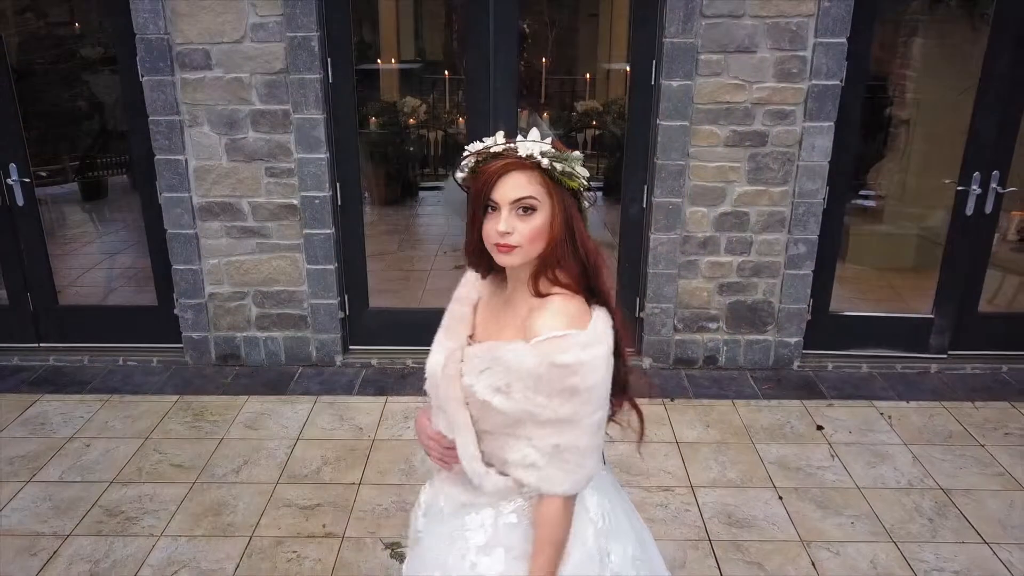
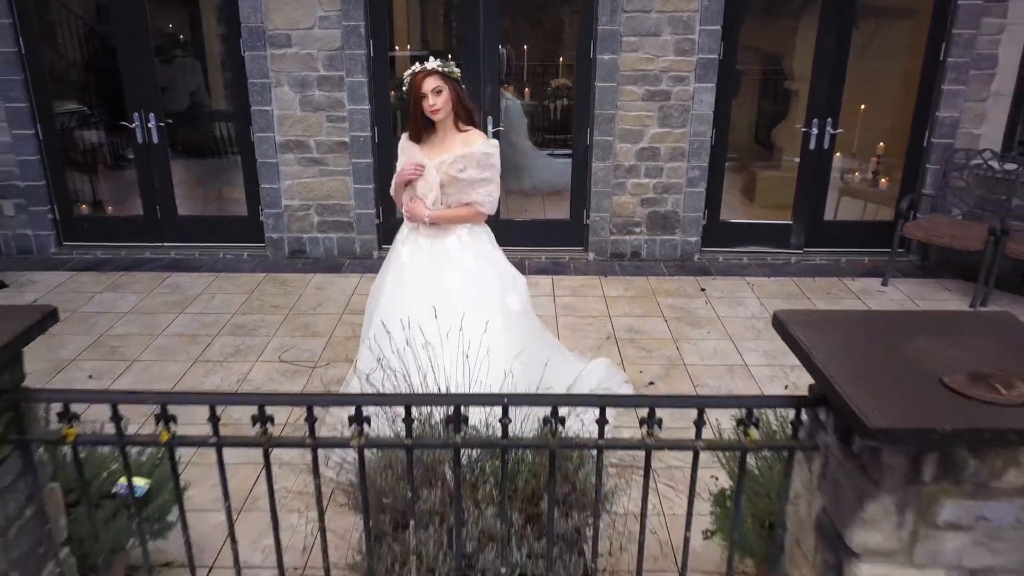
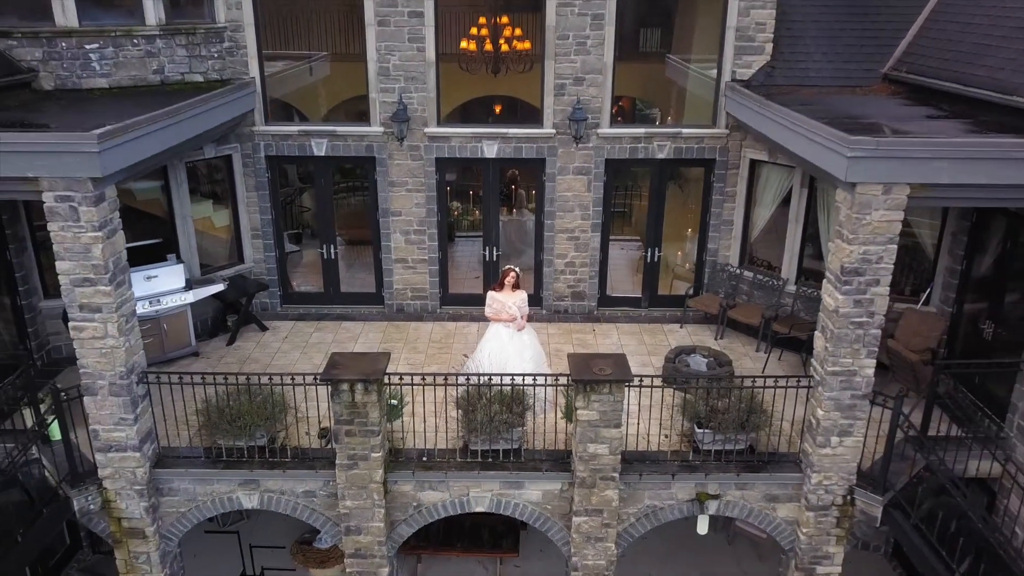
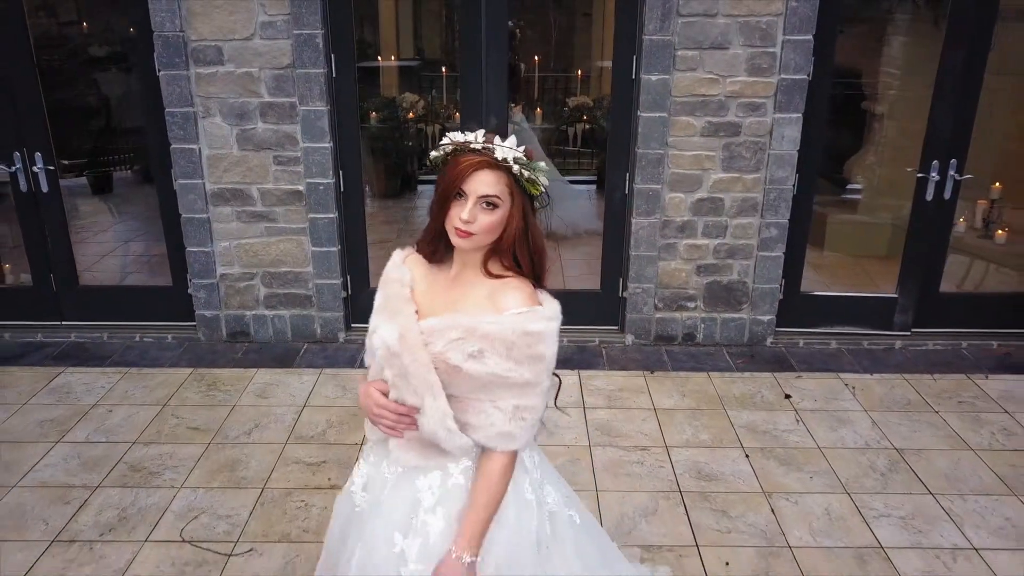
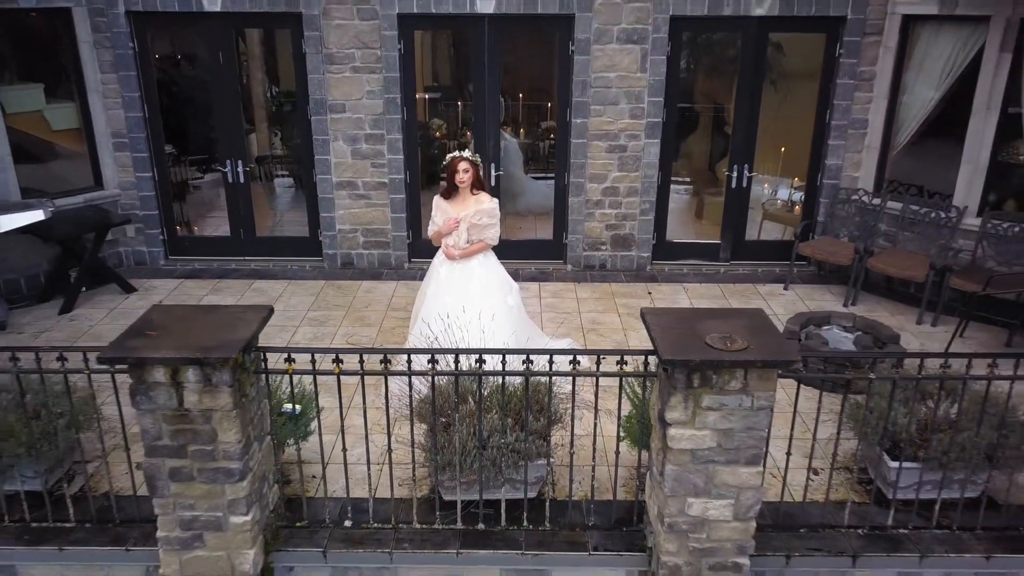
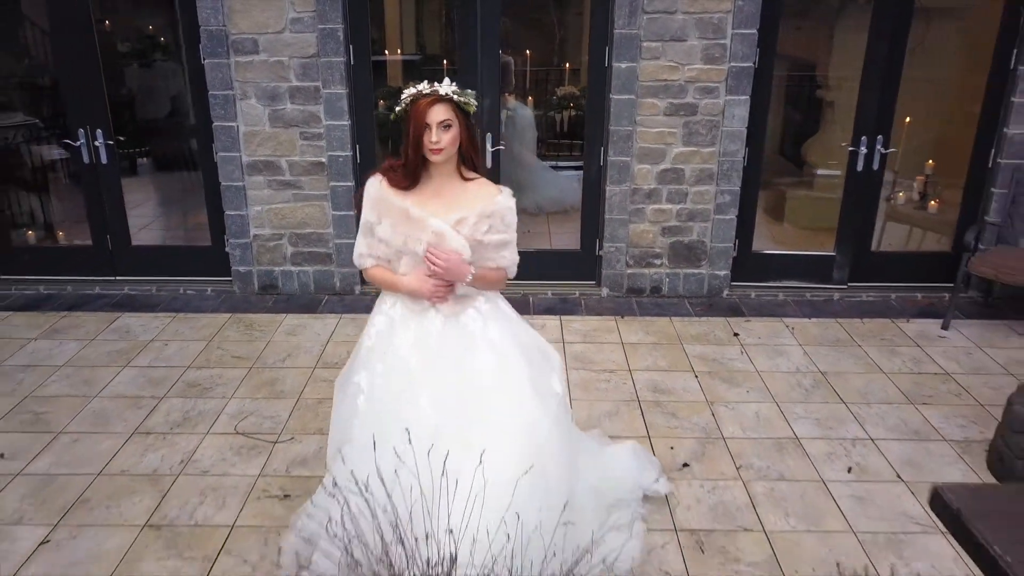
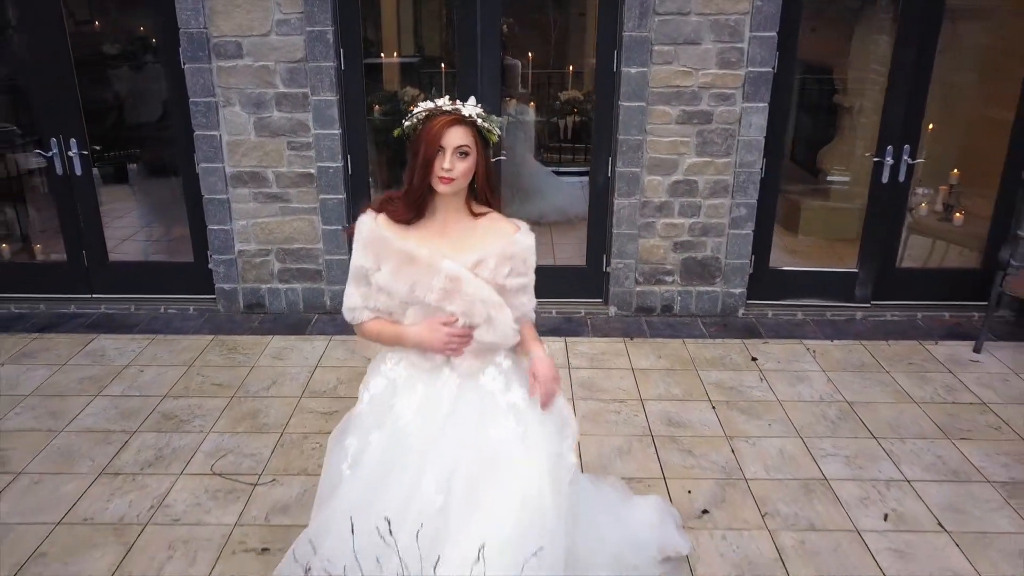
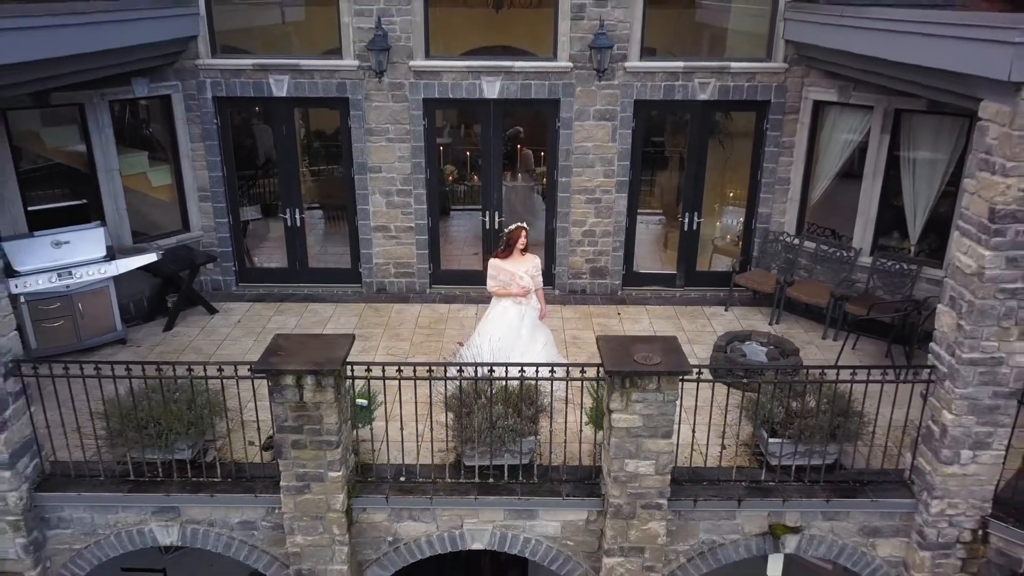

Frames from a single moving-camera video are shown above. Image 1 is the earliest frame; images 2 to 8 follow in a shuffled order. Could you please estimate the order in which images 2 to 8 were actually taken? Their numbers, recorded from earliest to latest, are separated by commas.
4, 7, 6, 2, 5, 8, 3
